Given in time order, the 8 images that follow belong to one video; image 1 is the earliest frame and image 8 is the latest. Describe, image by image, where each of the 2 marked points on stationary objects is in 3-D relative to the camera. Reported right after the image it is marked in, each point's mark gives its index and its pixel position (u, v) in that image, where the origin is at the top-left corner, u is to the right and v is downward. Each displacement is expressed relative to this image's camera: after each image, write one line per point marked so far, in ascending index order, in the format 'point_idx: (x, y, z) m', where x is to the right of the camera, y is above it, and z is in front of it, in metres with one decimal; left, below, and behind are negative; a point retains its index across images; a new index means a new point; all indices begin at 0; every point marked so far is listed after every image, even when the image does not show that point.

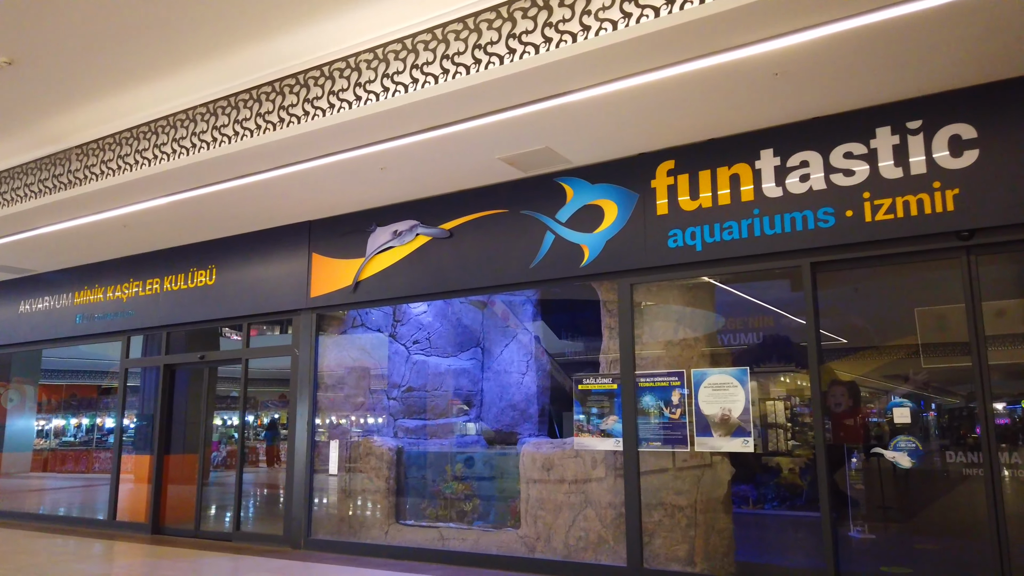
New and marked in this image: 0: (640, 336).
0: (+1.0, -0.4, +5.4) m
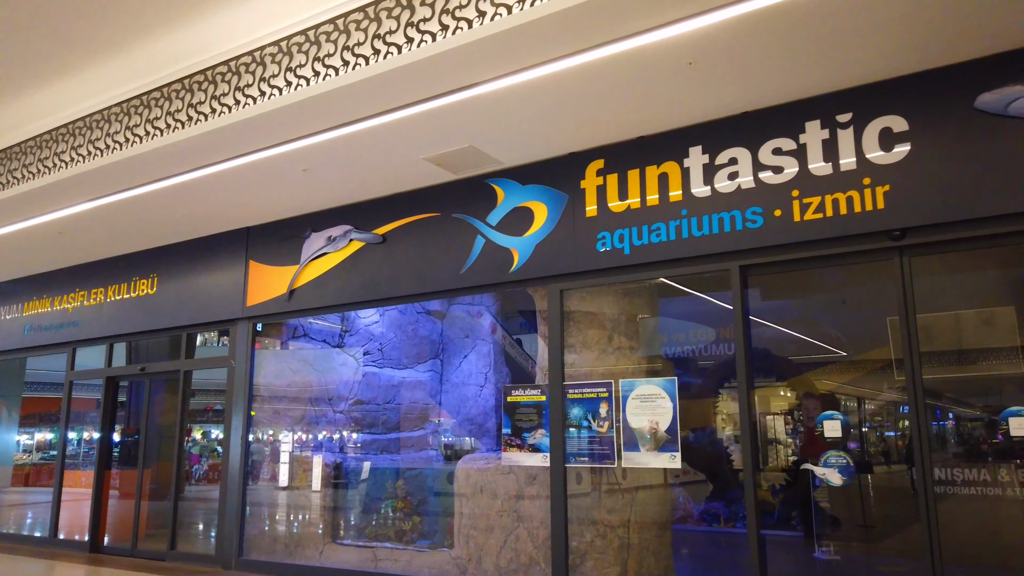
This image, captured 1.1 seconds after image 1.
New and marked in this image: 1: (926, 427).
0: (+0.4, -0.4, +5.1) m
1: (+2.1, -0.8, +3.8) m
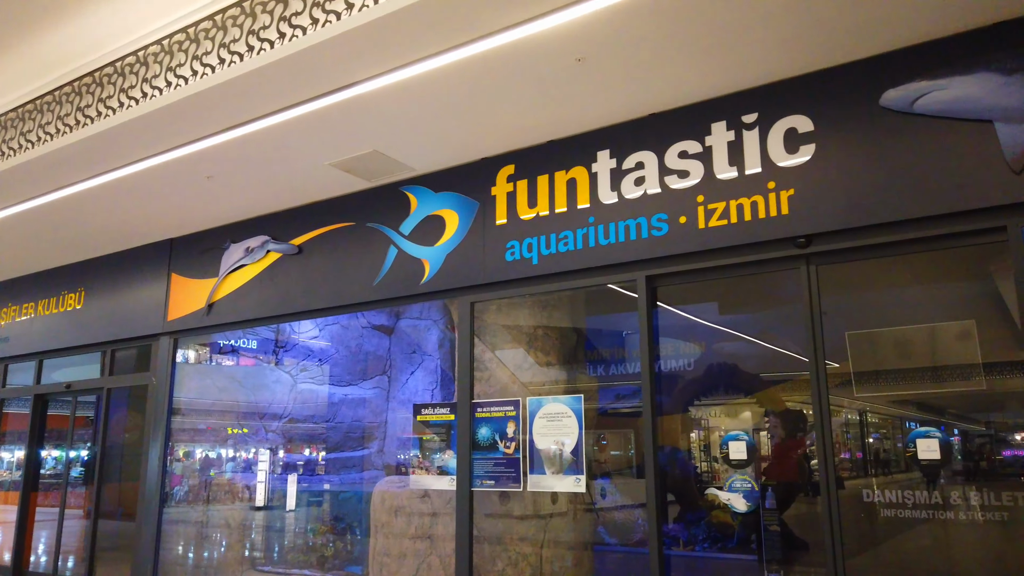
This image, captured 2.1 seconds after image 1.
0: (-0.2, -0.5, +4.8) m
1: (+1.5, -0.8, +3.5) m
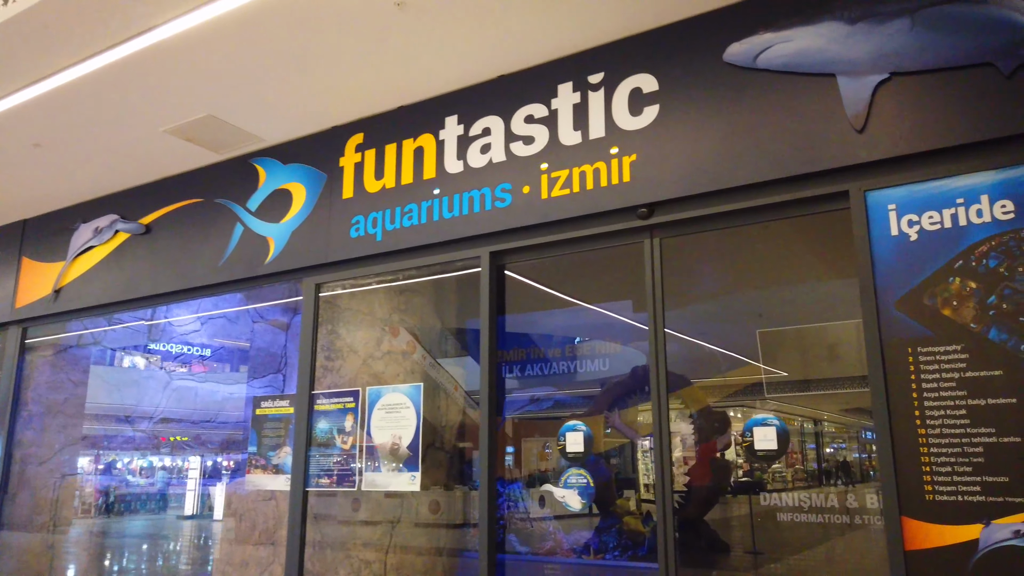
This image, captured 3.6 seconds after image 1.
0: (-1.1, -0.4, +4.4) m
1: (+0.7, -0.7, +3.2) m
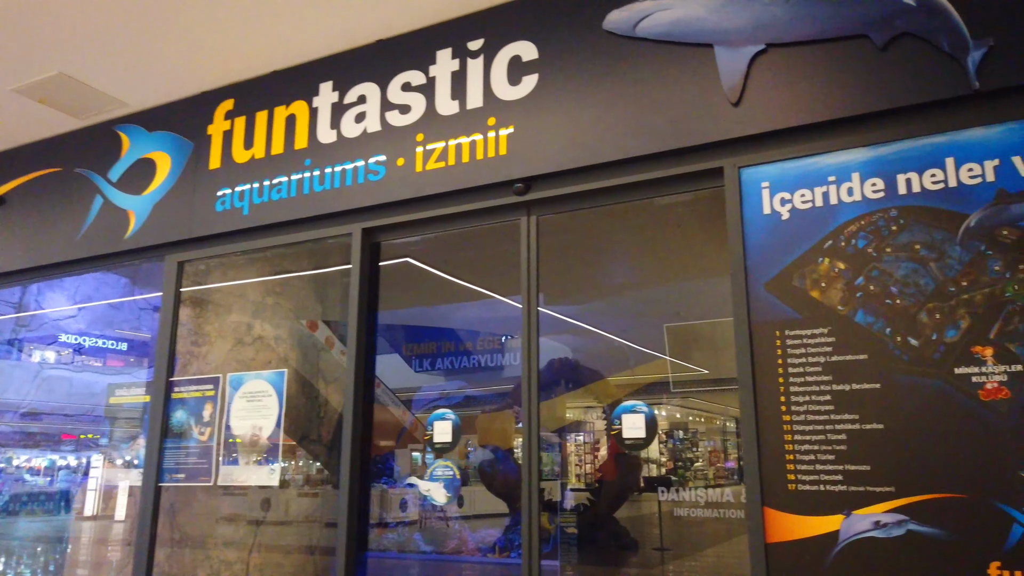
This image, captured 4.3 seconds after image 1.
0: (-1.7, -0.2, +4.0) m
1: (+0.1, -0.6, +3.0) m
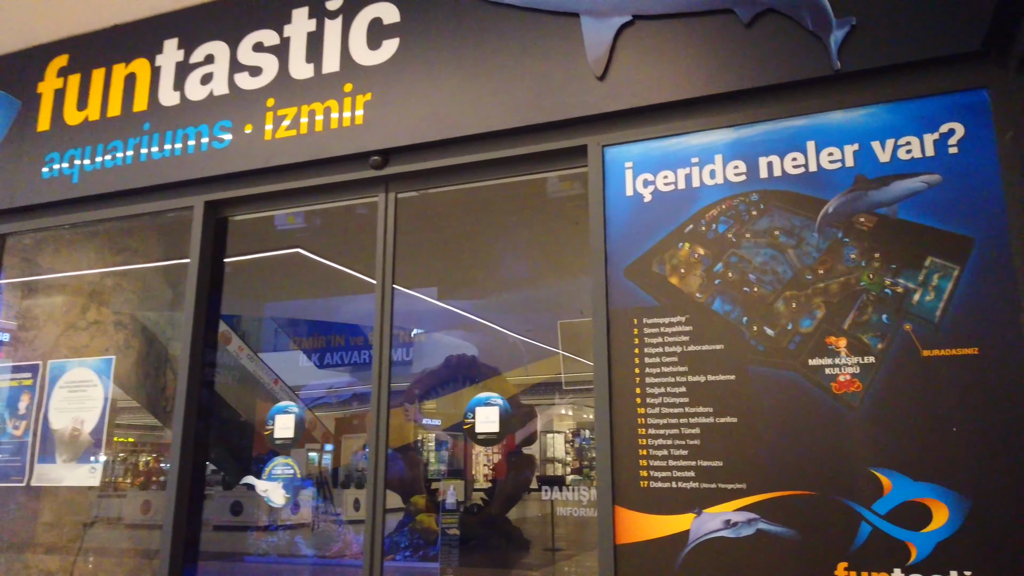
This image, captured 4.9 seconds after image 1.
0: (-2.4, -0.1, +3.6) m
1: (-0.5, -0.5, +2.8) m
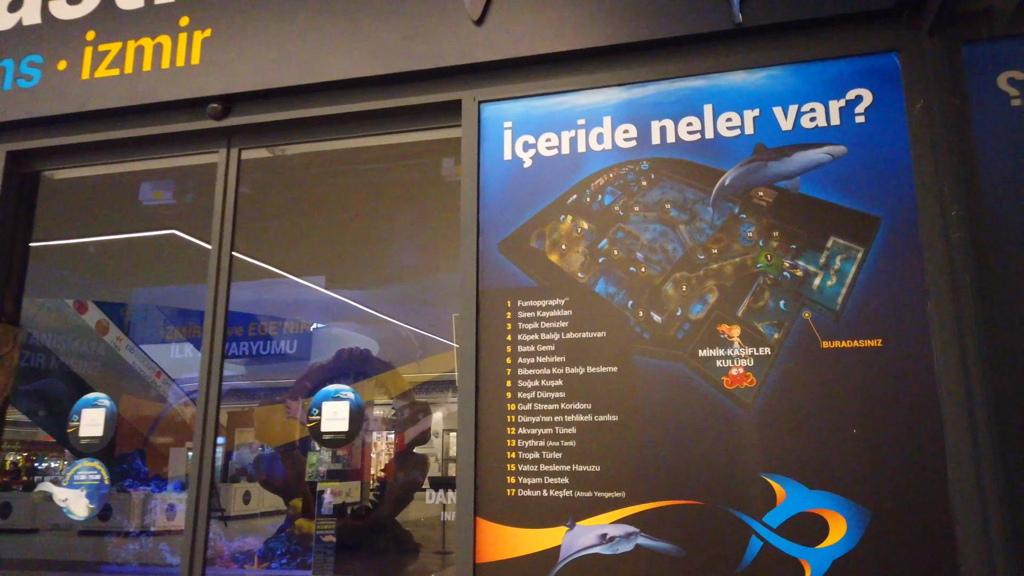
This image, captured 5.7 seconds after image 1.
0: (-2.9, 0.0, +2.9) m
1: (-0.9, -0.4, +2.3) m
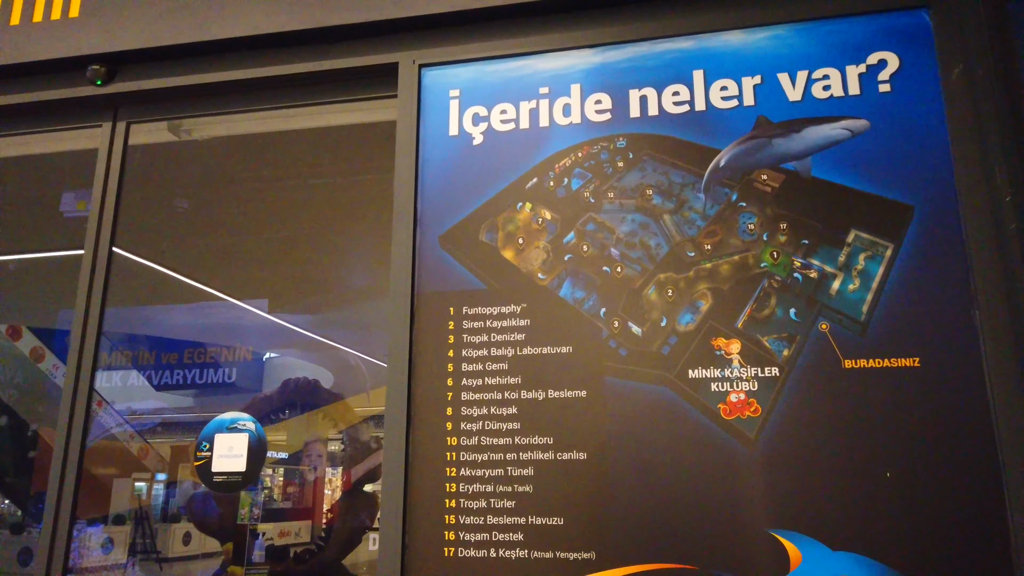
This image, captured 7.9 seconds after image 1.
0: (-3.1, 0.0, +2.4) m
1: (-1.1, -0.5, +1.8) m
